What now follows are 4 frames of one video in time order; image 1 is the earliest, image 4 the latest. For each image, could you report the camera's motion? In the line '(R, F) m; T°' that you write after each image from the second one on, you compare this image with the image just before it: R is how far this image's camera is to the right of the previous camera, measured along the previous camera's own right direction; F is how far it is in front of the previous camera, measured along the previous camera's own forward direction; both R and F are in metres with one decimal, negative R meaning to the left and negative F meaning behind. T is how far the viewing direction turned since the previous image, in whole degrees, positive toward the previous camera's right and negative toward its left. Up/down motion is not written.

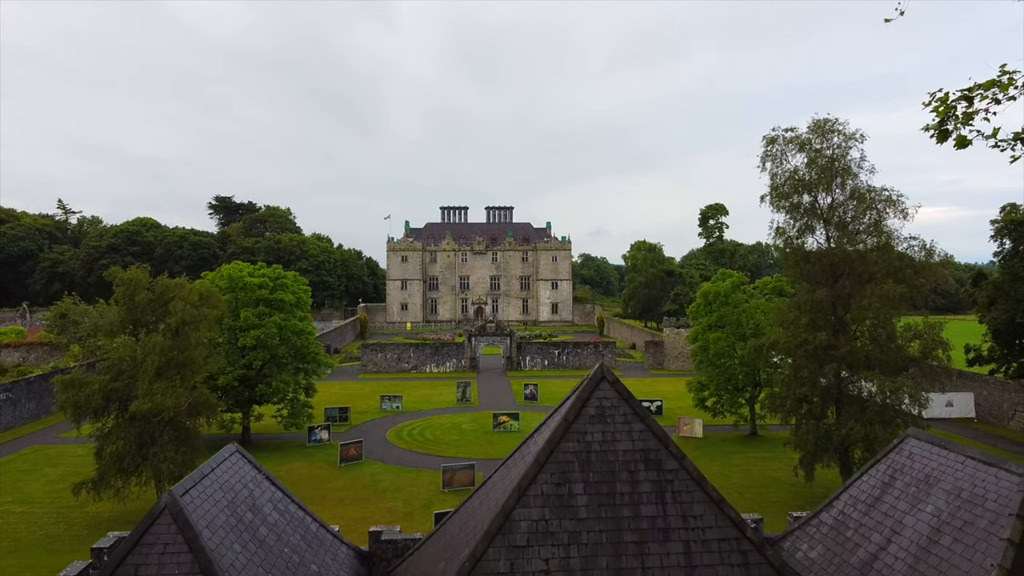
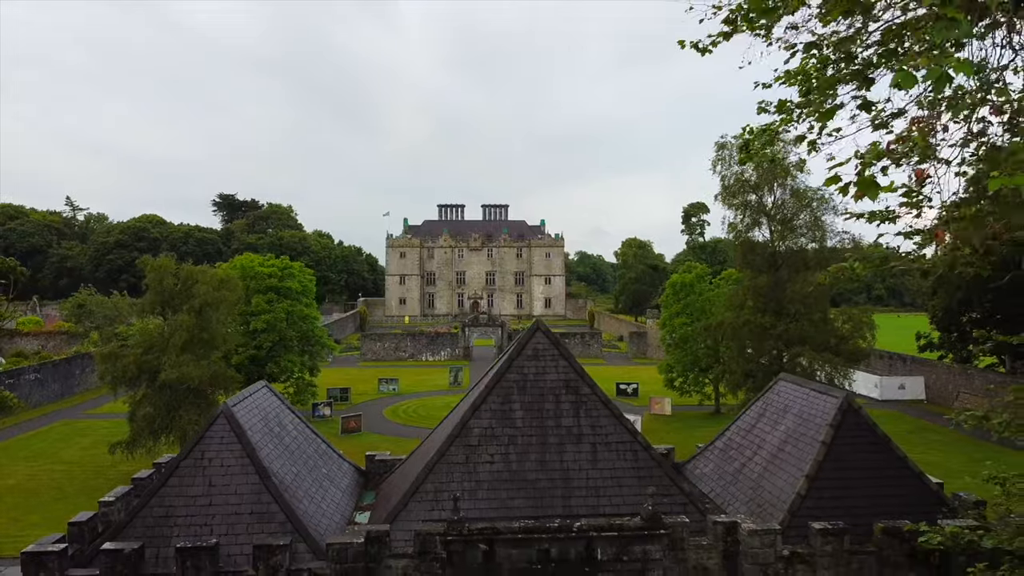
(+0.4, -2.5) m; 0°
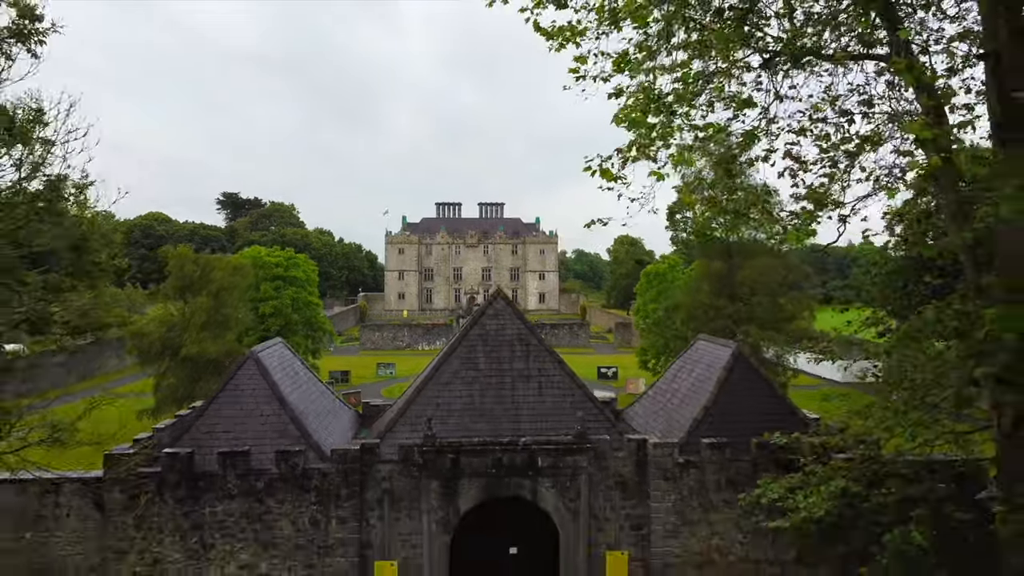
(+0.4, -2.5) m; 0°
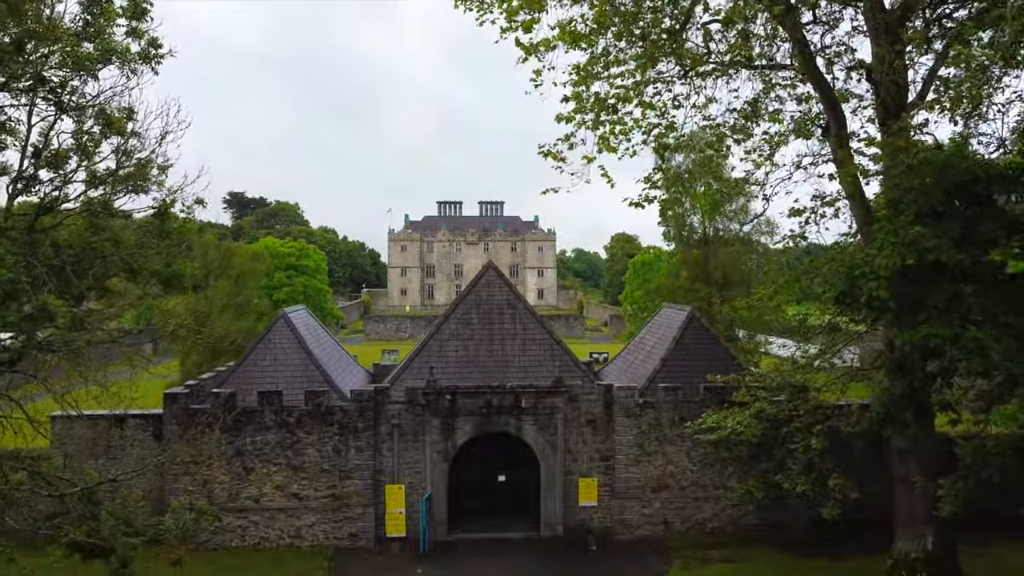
(+0.2, -2.1) m; 0°
